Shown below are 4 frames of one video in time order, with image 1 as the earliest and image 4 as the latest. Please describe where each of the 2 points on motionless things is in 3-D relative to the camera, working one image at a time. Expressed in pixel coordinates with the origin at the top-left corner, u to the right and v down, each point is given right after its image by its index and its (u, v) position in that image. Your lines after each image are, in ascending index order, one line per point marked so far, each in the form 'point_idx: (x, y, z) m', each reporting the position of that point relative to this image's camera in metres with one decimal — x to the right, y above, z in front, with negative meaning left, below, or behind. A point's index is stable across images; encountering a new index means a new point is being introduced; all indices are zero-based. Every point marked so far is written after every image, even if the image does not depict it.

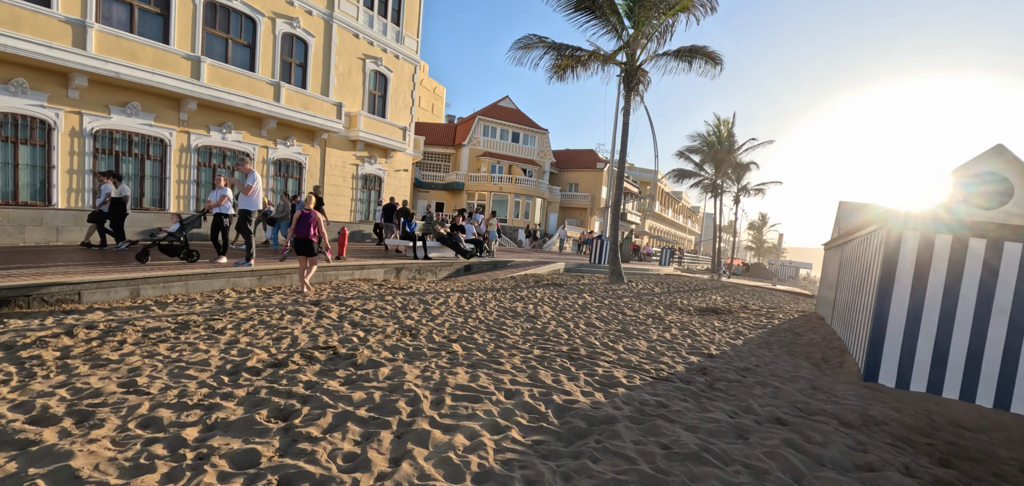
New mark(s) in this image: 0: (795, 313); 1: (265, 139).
0: (+7.1, -1.8, +11.8) m
1: (-8.9, +3.8, +17.0) m
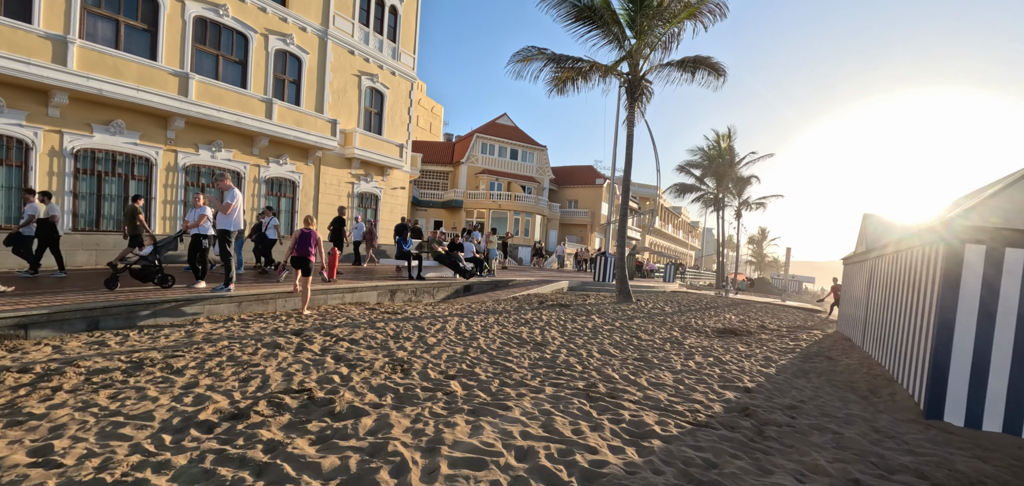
0: (+7.2, -2.1, +11.1) m
1: (-8.9, +3.0, +16.5) m
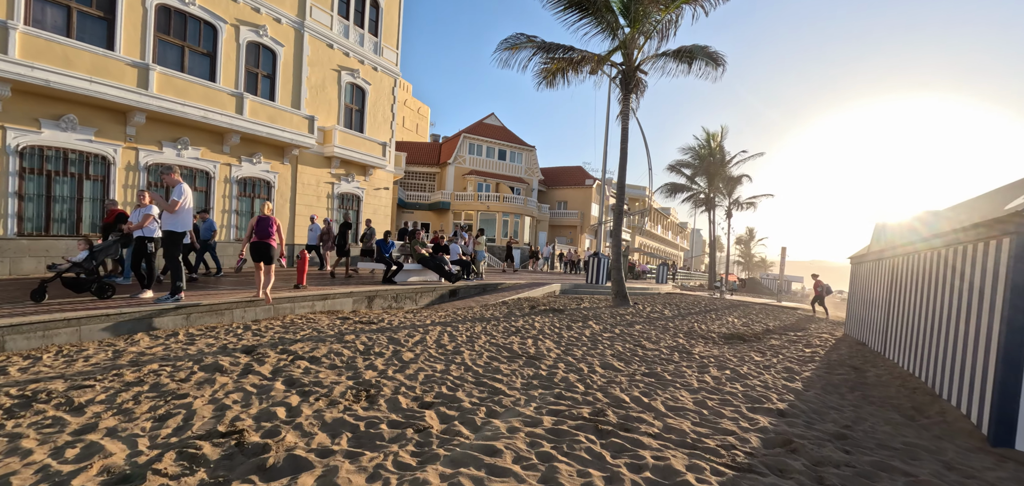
0: (+7.0, -2.1, +10.4) m
1: (-9.4, +2.9, +15.4) m
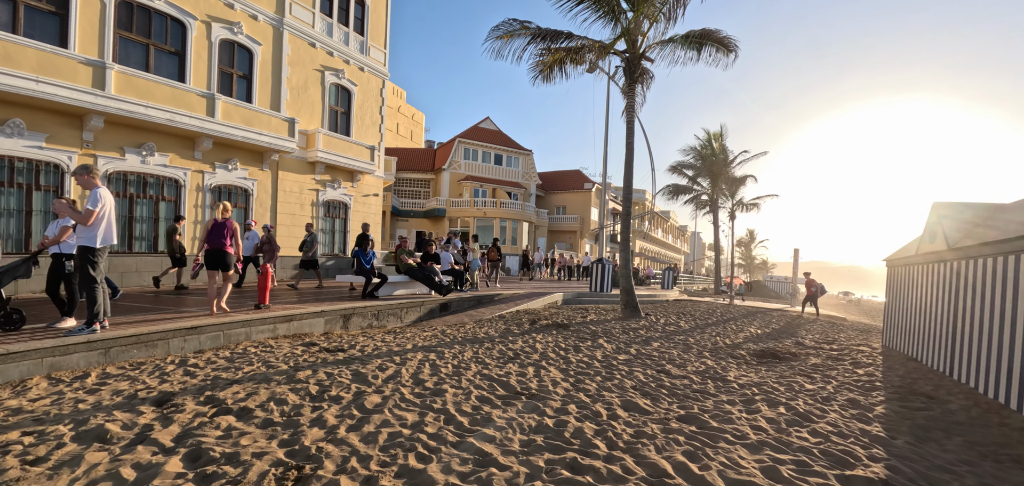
0: (+6.9, -2.1, +9.2) m
1: (-9.5, +2.5, +14.3) m
